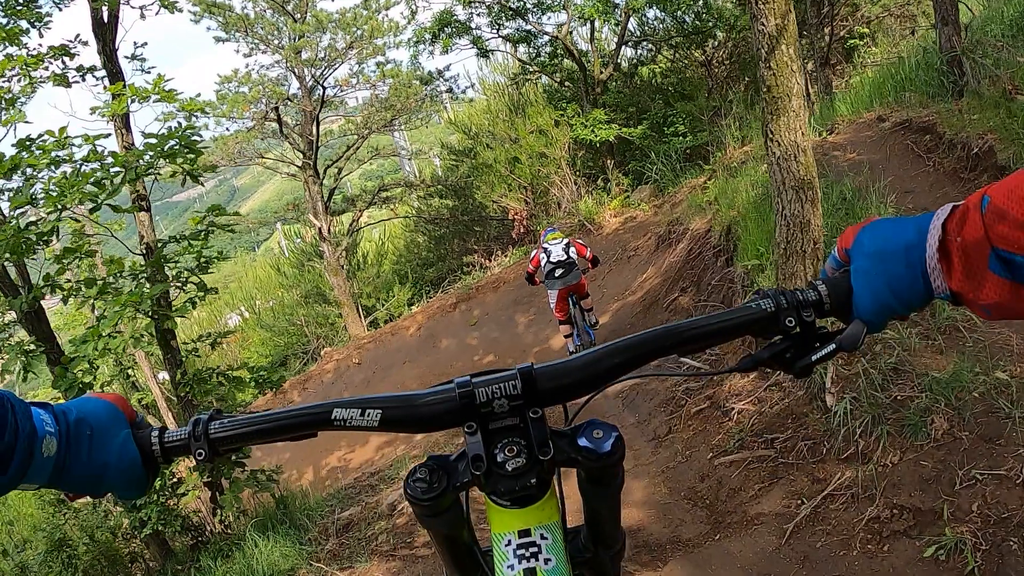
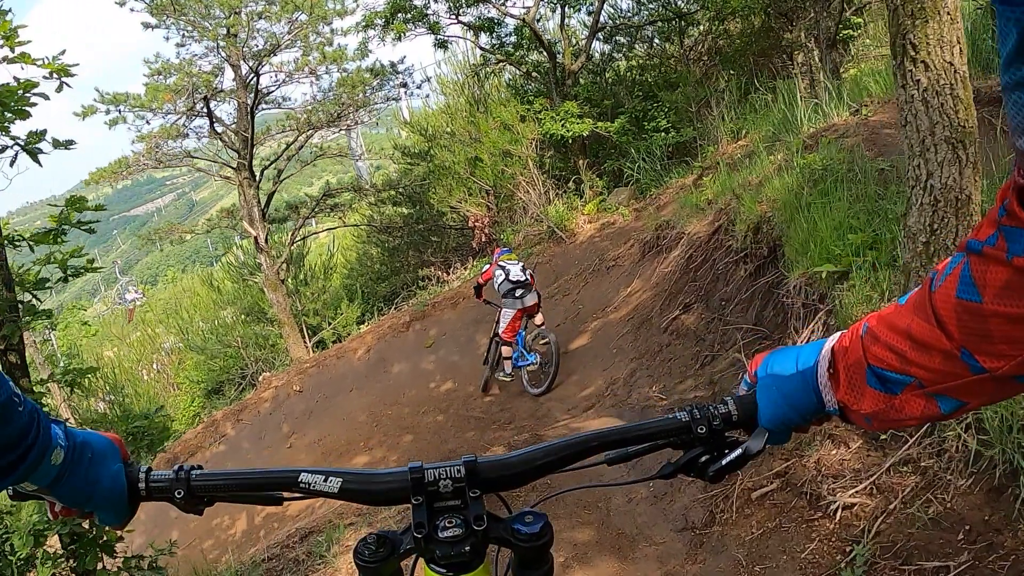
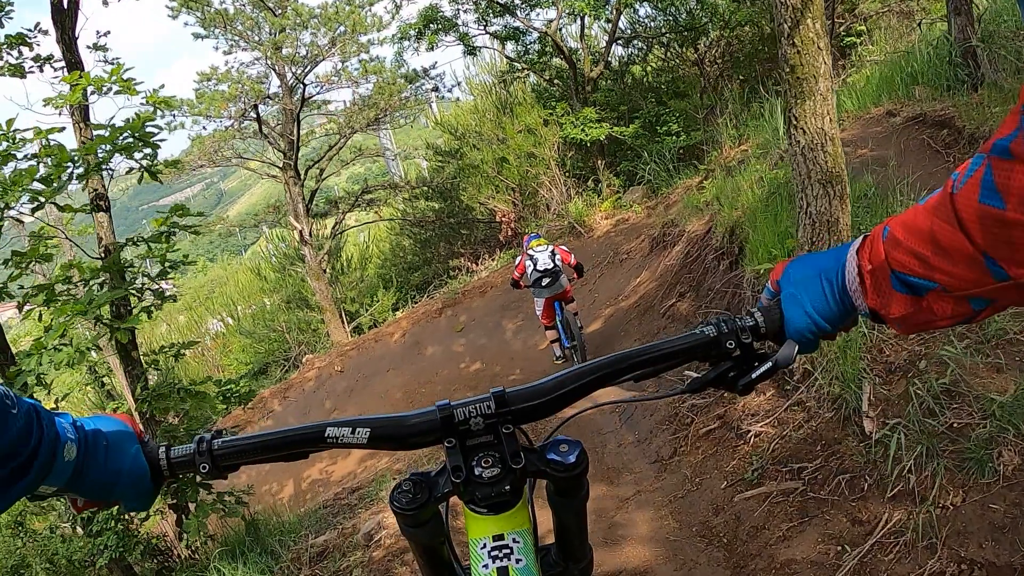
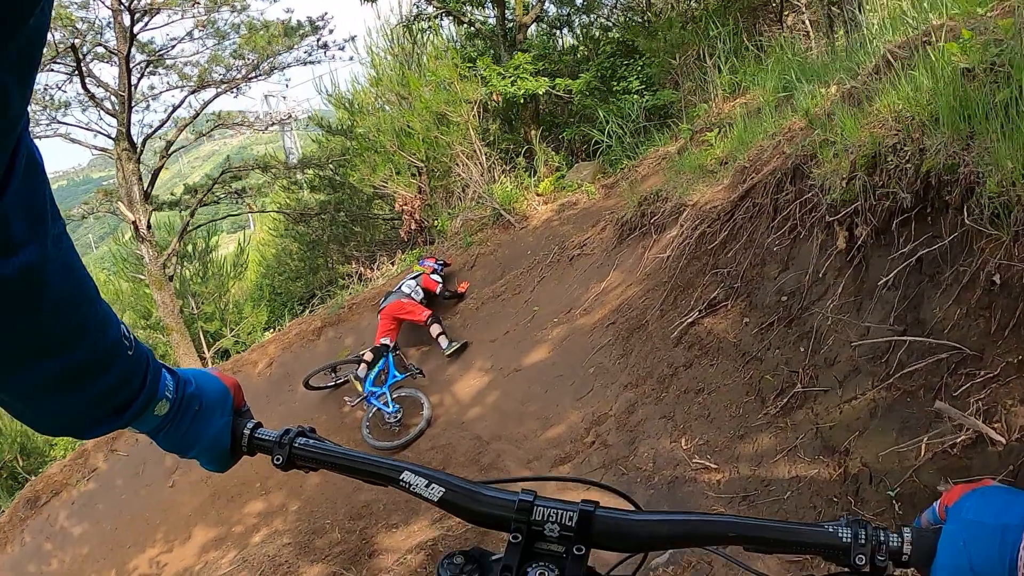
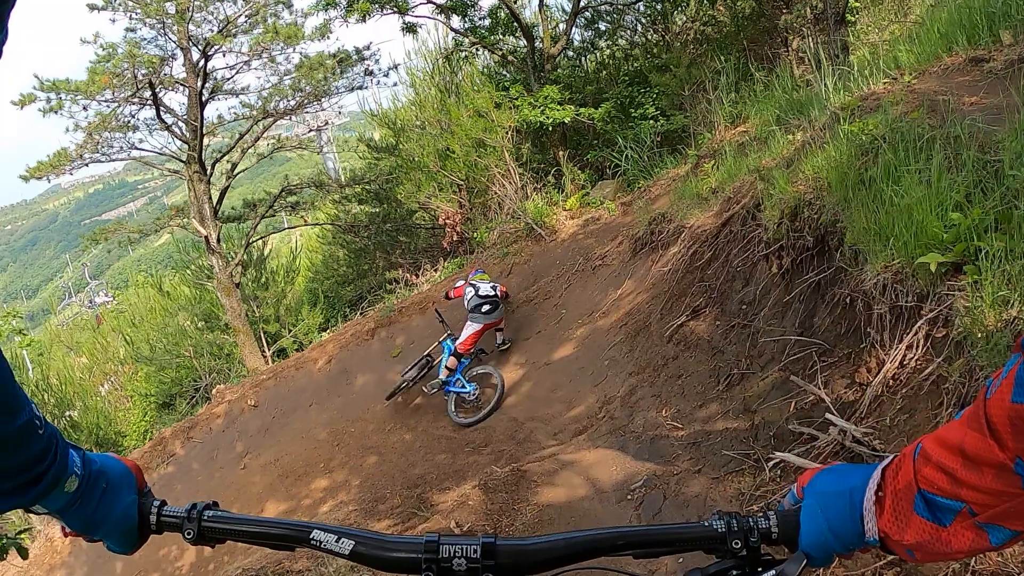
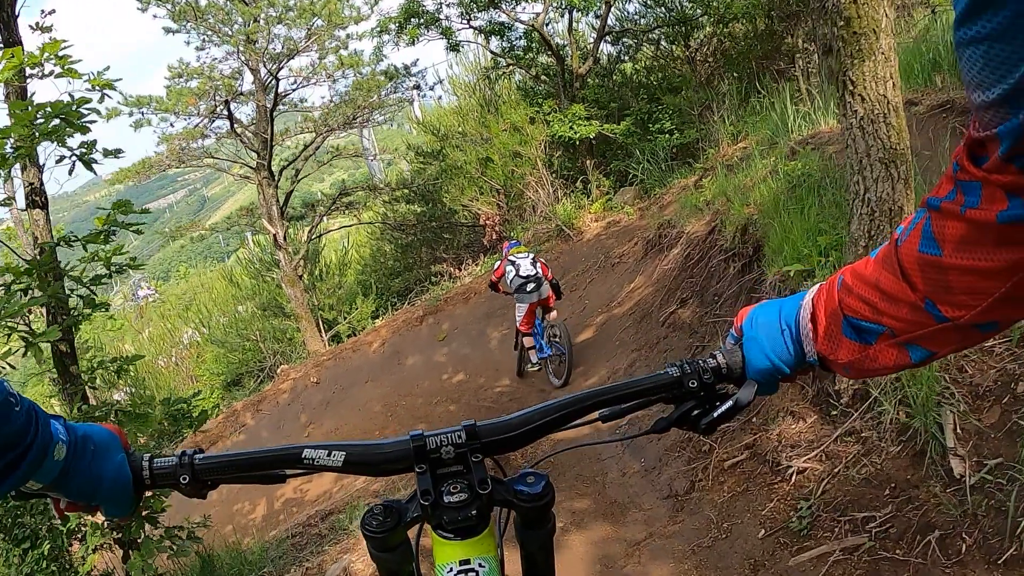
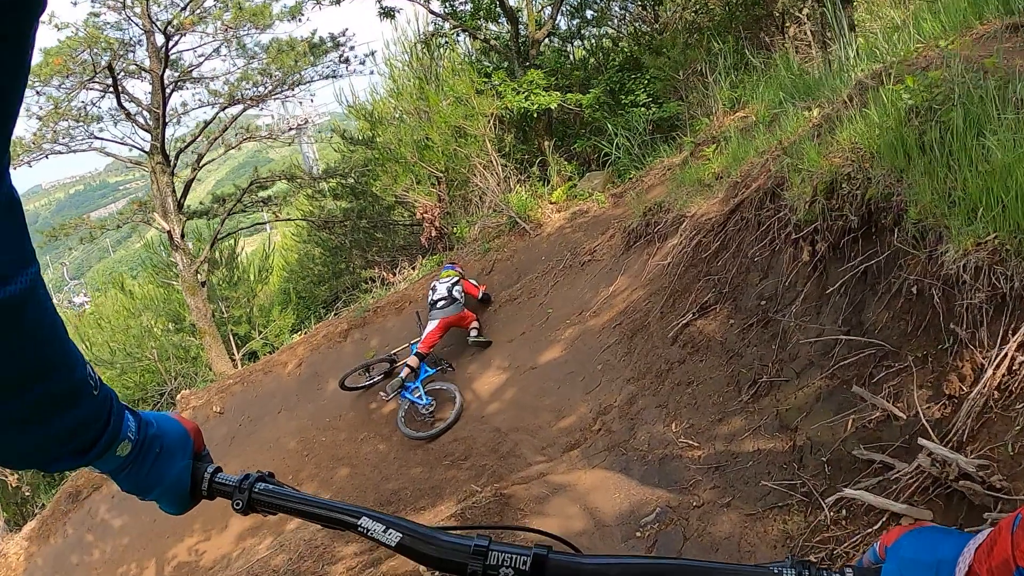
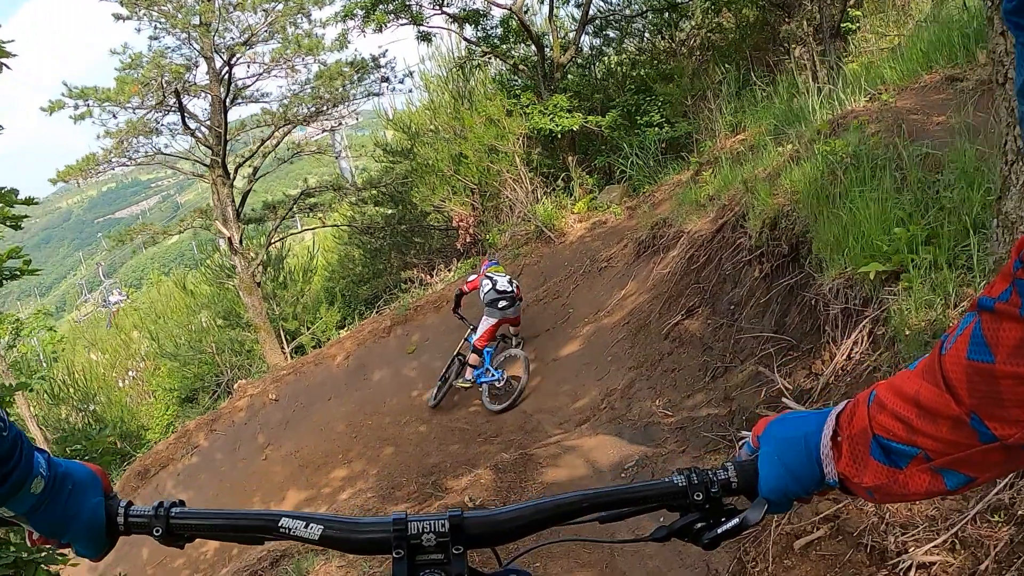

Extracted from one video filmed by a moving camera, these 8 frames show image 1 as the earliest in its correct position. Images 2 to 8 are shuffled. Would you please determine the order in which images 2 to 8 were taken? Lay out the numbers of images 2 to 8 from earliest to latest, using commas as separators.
3, 6, 2, 8, 5, 7, 4
